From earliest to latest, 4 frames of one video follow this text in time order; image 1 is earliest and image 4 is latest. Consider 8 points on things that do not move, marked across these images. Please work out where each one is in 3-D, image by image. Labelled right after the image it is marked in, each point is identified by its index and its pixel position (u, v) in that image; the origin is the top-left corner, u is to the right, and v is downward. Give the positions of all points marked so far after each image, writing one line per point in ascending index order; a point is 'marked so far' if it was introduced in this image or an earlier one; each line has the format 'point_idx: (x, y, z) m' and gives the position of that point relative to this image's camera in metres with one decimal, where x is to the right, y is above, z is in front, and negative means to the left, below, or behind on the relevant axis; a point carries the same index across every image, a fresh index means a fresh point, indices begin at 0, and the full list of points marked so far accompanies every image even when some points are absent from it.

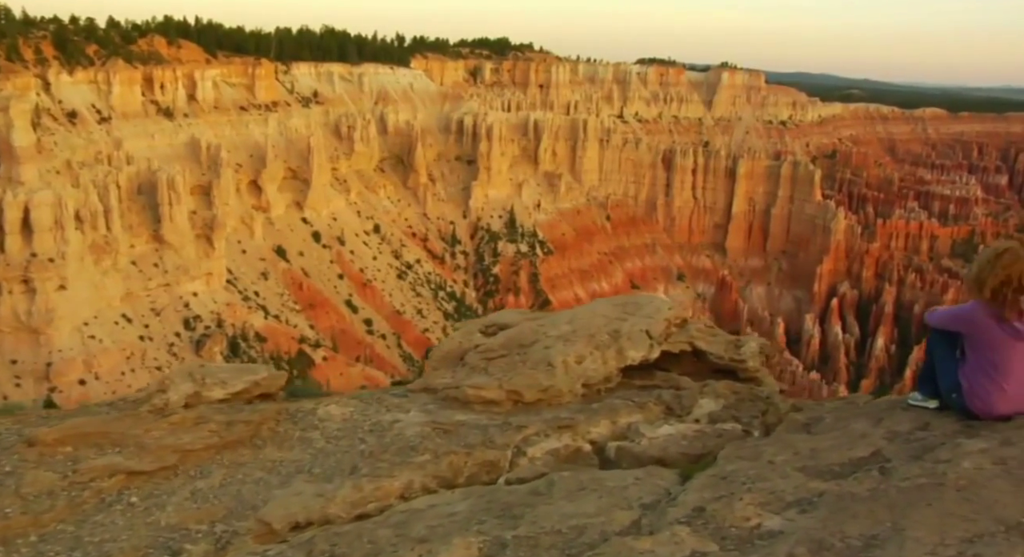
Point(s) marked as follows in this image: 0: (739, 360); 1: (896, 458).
0: (+2.5, -0.9, +8.7) m
1: (+2.5, -1.1, +5.0) m
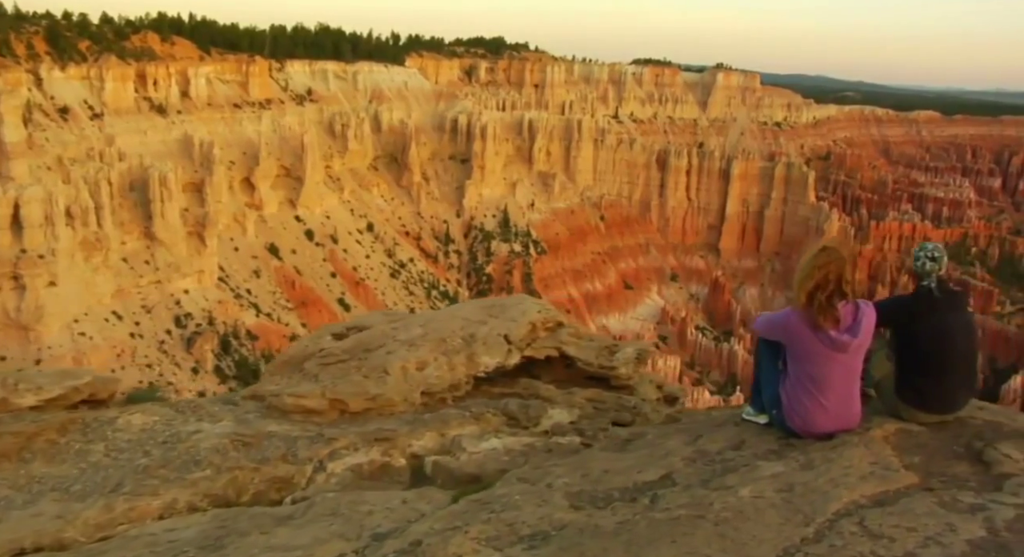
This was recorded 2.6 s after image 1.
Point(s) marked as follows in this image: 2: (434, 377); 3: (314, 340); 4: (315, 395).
0: (+1.0, -0.9, +8.1) m
1: (+1.0, -1.2, +4.4) m
2: (-0.7, -0.9, +7.1) m
3: (-2.1, -0.6, +8.0) m
4: (-1.7, -1.0, +6.7) m
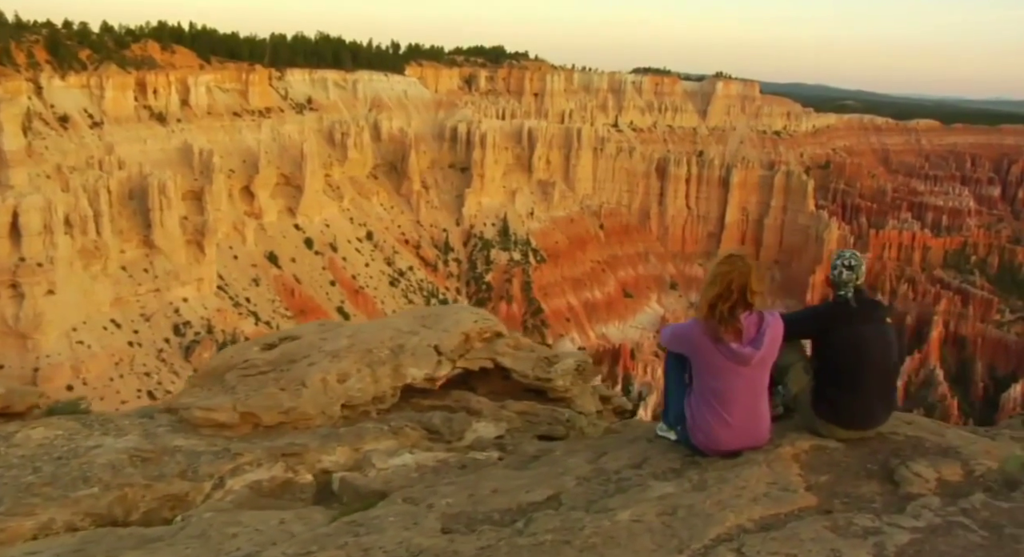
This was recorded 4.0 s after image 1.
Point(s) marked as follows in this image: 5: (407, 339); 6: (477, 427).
0: (+0.3, -1.0, +7.8) m
1: (+0.3, -1.2, +4.1) m
2: (-1.4, -1.0, +6.9) m
3: (-2.7, -0.7, +7.8) m
4: (-2.4, -1.1, +6.4) m
5: (-1.0, -0.6, +7.5) m
6: (-0.3, -1.3, +6.7) m
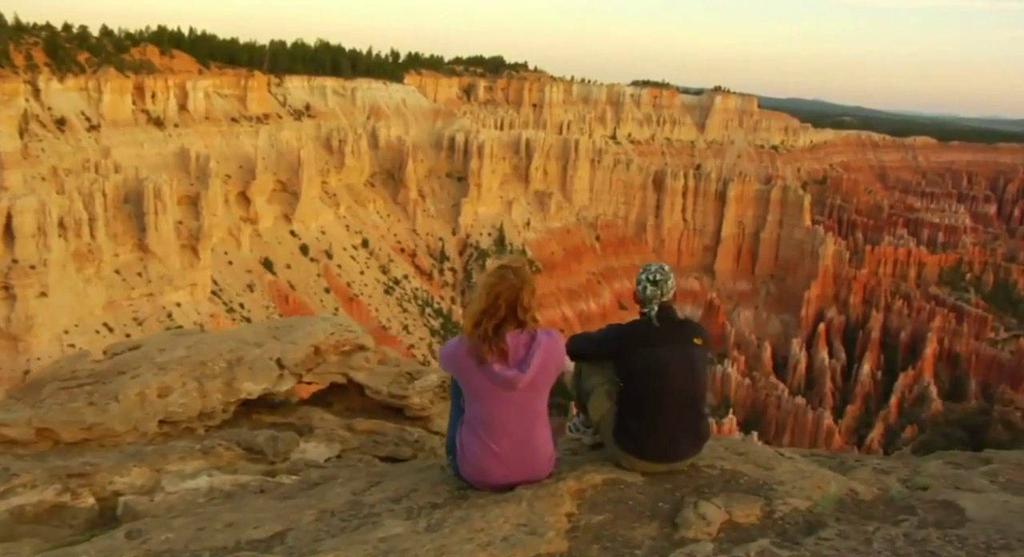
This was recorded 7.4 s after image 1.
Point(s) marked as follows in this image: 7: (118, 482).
0: (-1.0, -1.1, +7.4) m
1: (-1.1, -1.2, +3.7) m
2: (-2.8, -1.0, +6.4) m
3: (-4.1, -0.8, +7.3) m
4: (-3.7, -1.1, +5.9) m
5: (-2.4, -0.7, +7.0) m
6: (-1.7, -1.4, +6.3) m
7: (-2.8, -1.4, +5.5) m
